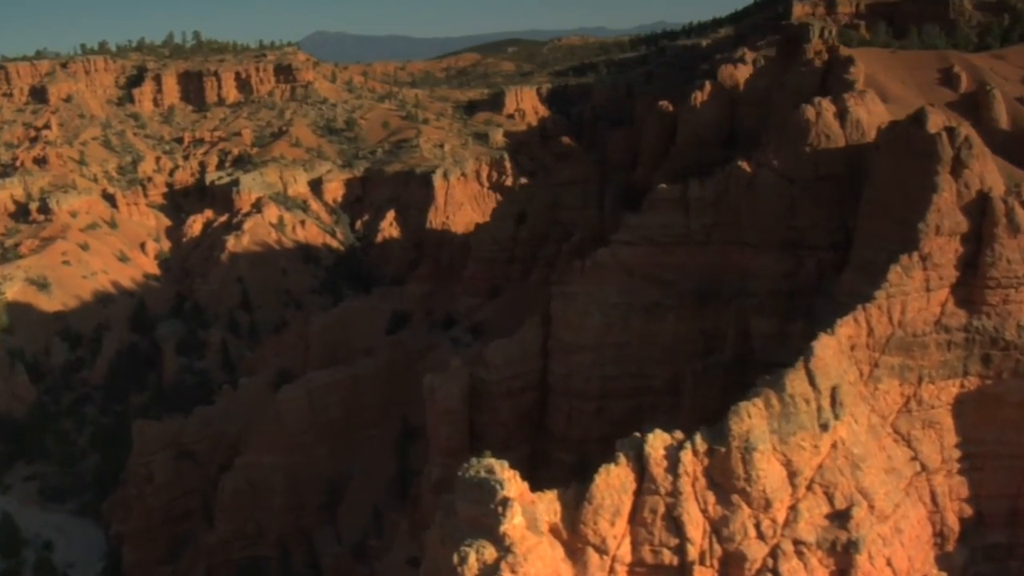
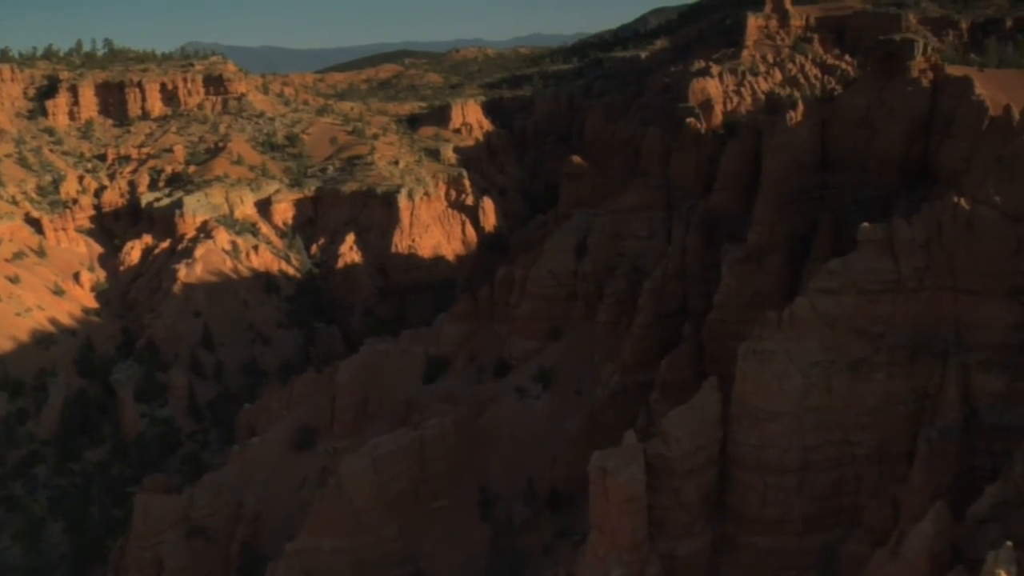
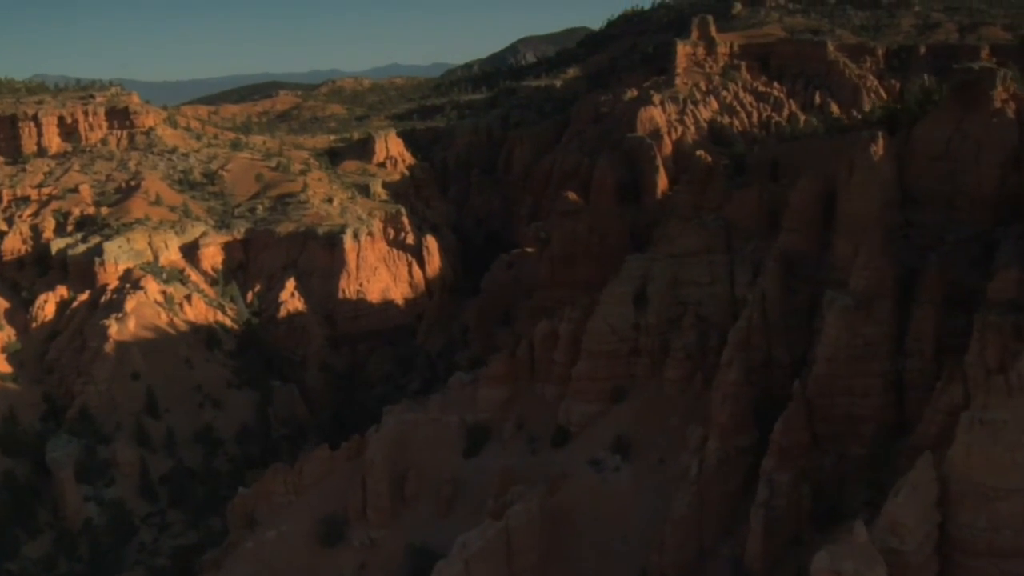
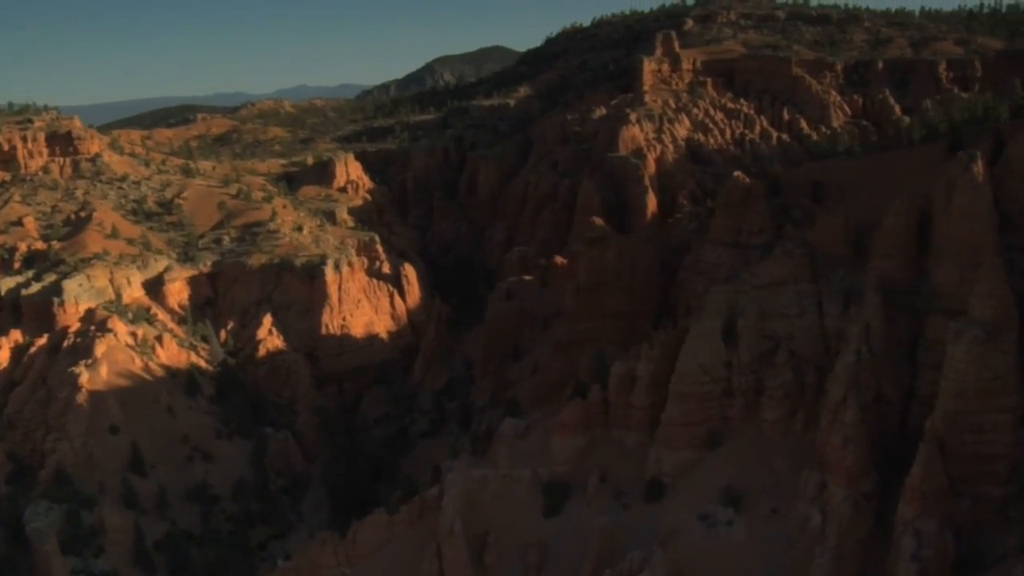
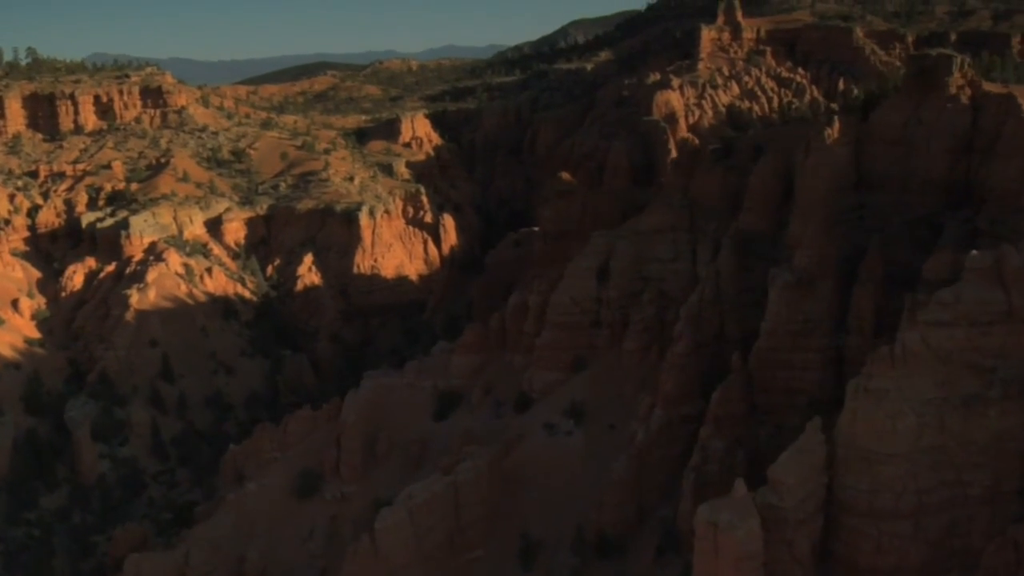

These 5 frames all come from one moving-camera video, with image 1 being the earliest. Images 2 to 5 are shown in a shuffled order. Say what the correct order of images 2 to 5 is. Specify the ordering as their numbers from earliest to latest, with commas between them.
2, 5, 3, 4
